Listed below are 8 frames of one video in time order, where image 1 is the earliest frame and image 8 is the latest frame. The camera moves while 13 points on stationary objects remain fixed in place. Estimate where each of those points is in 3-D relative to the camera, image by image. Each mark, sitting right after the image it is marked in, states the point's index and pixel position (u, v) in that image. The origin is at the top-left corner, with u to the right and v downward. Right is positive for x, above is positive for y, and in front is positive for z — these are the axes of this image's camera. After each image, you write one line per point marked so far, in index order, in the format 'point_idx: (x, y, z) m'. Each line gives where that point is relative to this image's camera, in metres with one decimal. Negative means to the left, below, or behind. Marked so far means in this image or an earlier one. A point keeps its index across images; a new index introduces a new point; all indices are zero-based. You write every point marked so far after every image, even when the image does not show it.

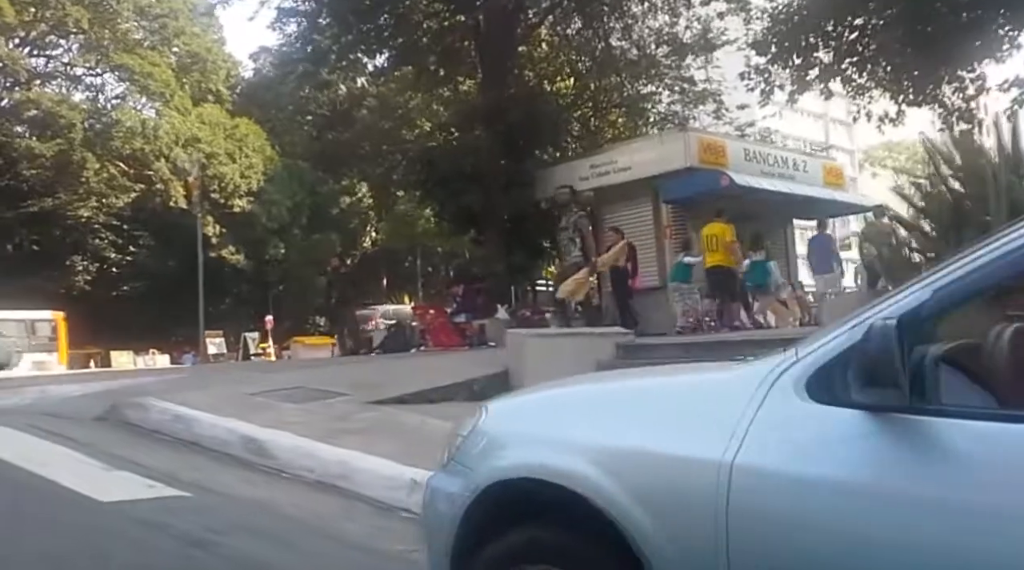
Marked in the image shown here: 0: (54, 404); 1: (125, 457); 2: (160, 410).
0: (-4.2, -1.1, +8.5) m
1: (-2.4, -1.1, +5.7) m
2: (-2.6, -0.9, +6.8) m
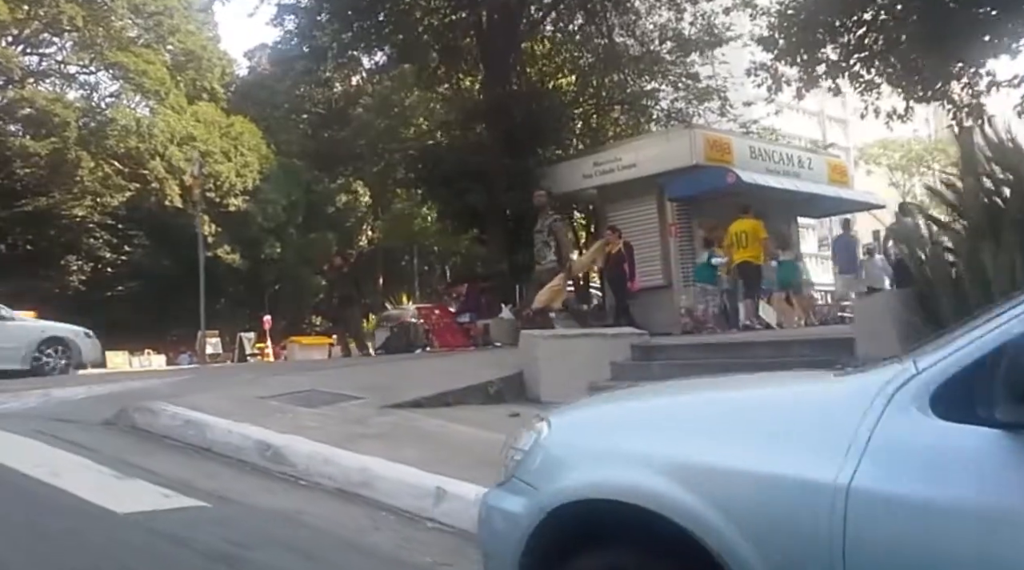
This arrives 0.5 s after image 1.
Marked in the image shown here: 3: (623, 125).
0: (-4.1, -1.1, +8.3) m
1: (-2.3, -1.1, +5.5) m
2: (-2.5, -0.9, +6.6) m
3: (+2.3, +3.4, +19.4) m
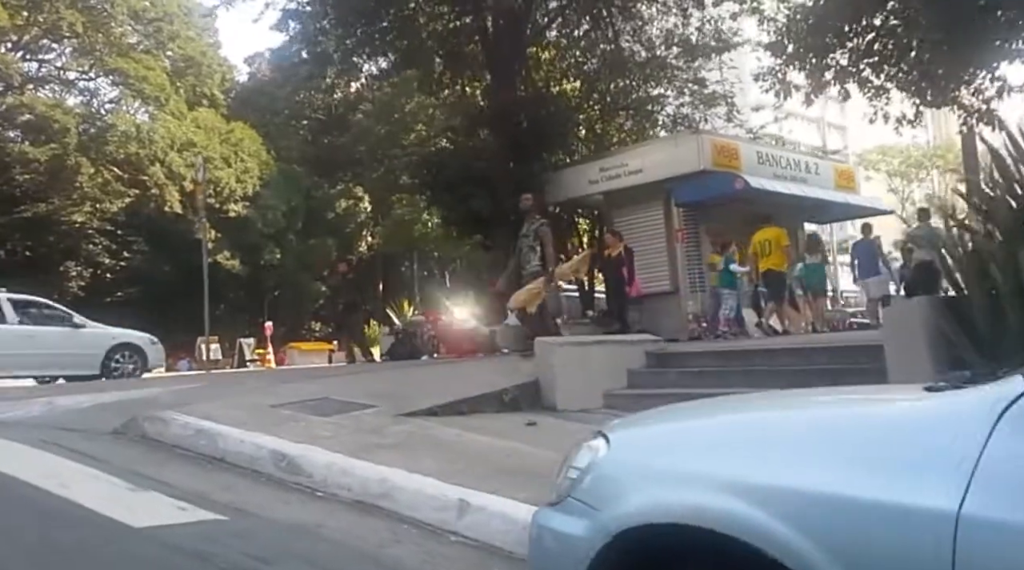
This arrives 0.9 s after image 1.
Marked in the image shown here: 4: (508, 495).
0: (-4.0, -1.2, +8.1) m
1: (-2.1, -1.1, +5.4) m
2: (-2.4, -1.0, +6.5) m
3: (+2.4, +3.3, +19.3) m
4: (0.0, -1.1, +4.6) m
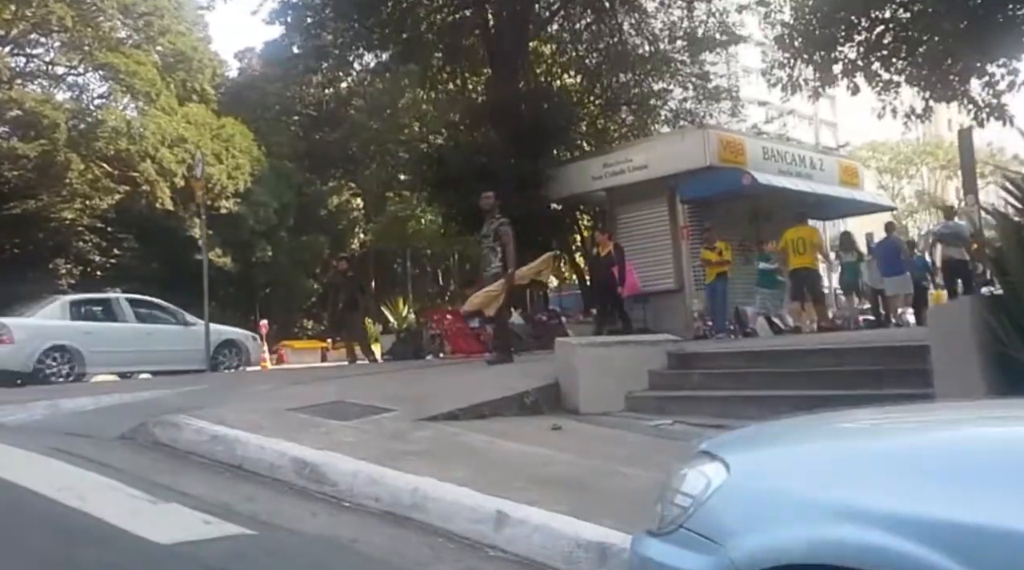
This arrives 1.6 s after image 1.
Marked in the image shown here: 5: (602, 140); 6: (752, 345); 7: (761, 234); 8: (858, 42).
0: (-3.8, -1.2, +7.9) m
1: (-1.9, -1.1, +5.1) m
2: (-2.2, -1.0, +6.2) m
3: (+2.4, +3.3, +19.1) m
4: (+0.2, -1.1, +4.4) m
5: (+1.9, +3.0, +18.9) m
6: (+2.1, -0.5, +7.8) m
7: (+4.8, +1.0, +17.5) m
8: (+4.5, +3.2, +11.9) m
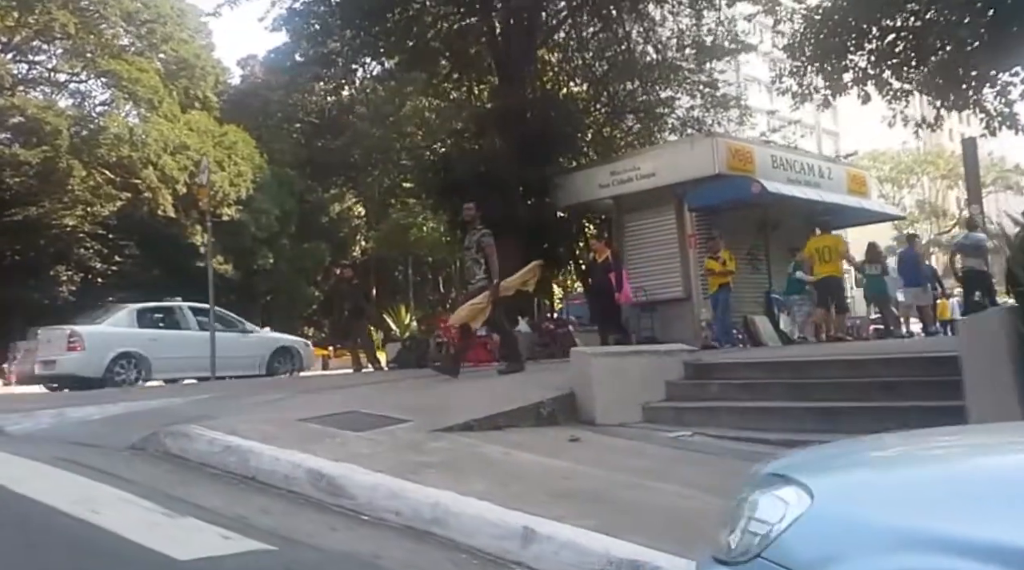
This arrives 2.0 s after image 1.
0: (-3.7, -1.2, +7.7) m
1: (-1.8, -1.2, +5.0) m
2: (-2.0, -1.0, +6.1) m
3: (+2.6, +3.2, +19.0) m
4: (+0.3, -1.1, +4.3) m
5: (+2.0, +2.8, +18.8) m
6: (+2.2, -0.6, +7.7) m
7: (+4.9, +0.8, +17.4) m
8: (+4.6, +3.0, +11.8) m
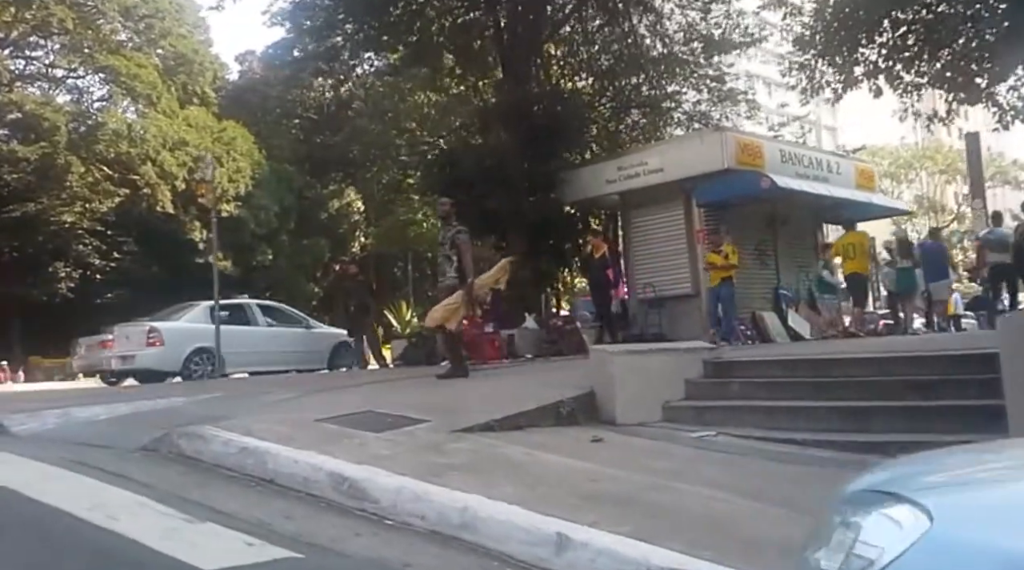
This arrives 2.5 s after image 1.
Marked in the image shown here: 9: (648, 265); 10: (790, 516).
0: (-3.6, -1.2, +7.6) m
1: (-1.7, -1.2, +4.9) m
2: (-1.9, -1.0, +6.0) m
3: (+2.7, +3.2, +18.9) m
4: (+0.4, -1.1, +4.1) m
5: (+2.1, +2.9, +18.7) m
6: (+2.3, -0.6, +7.6) m
7: (+5.0, +0.9, +17.2) m
8: (+4.8, +3.1, +11.6) m
9: (+2.4, +0.4, +16.4) m
10: (+1.3, -1.1, +4.4) m
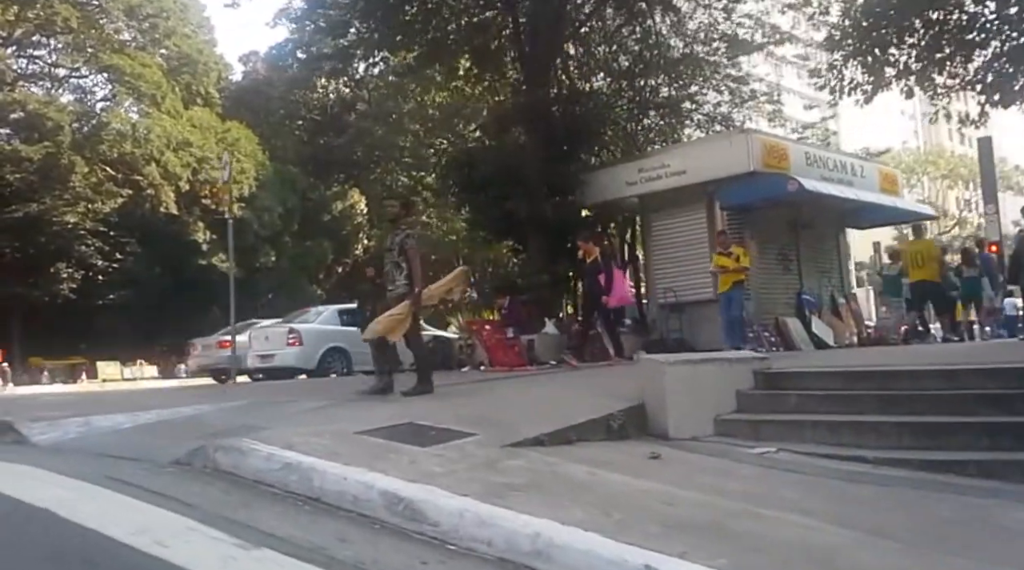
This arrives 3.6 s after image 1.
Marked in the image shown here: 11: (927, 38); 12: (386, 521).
0: (-3.2, -1.2, +7.3) m
1: (-1.3, -1.2, +4.6) m
2: (-1.6, -1.1, +5.6) m
3: (+3.0, +3.2, +18.6) m
4: (+0.8, -1.1, +3.8) m
5: (+2.5, +2.8, +18.4) m
6: (+2.7, -0.6, +7.2) m
7: (+5.4, +0.8, +16.9) m
8: (+5.1, +3.0, +11.3) m
9: (+2.8, +0.3, +16.1) m
10: (+1.7, -1.2, +4.1) m
11: (+5.6, +3.4, +12.4) m
12: (-0.7, -1.2, +4.7) m
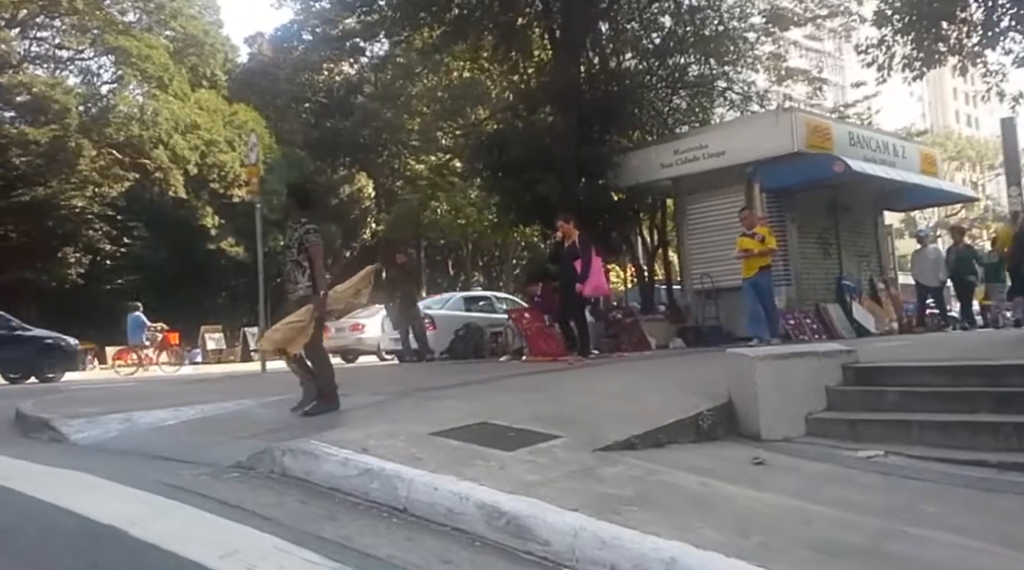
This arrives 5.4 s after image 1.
0: (-2.7, -1.2, +6.8) m
1: (-0.8, -1.2, +4.1) m
2: (-1.0, -1.0, +5.2) m
3: (+3.6, +3.5, +18.0) m
4: (+1.3, -1.1, +3.4) m
5: (+3.0, +3.1, +17.8) m
6: (+3.2, -0.5, +6.8) m
7: (+5.9, +1.1, +16.4) m
8: (+5.7, +3.2, +10.8) m
9: (+3.3, +0.5, +15.6) m
10: (+2.2, -1.1, +3.6) m
11: (+6.2, +3.6, +11.8) m
12: (-0.1, -1.2, +4.3) m
